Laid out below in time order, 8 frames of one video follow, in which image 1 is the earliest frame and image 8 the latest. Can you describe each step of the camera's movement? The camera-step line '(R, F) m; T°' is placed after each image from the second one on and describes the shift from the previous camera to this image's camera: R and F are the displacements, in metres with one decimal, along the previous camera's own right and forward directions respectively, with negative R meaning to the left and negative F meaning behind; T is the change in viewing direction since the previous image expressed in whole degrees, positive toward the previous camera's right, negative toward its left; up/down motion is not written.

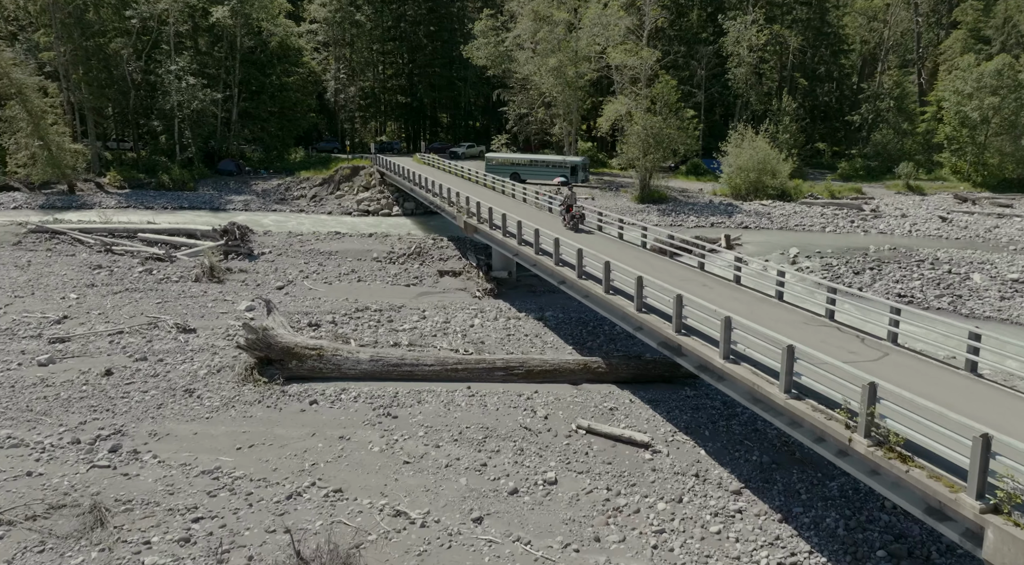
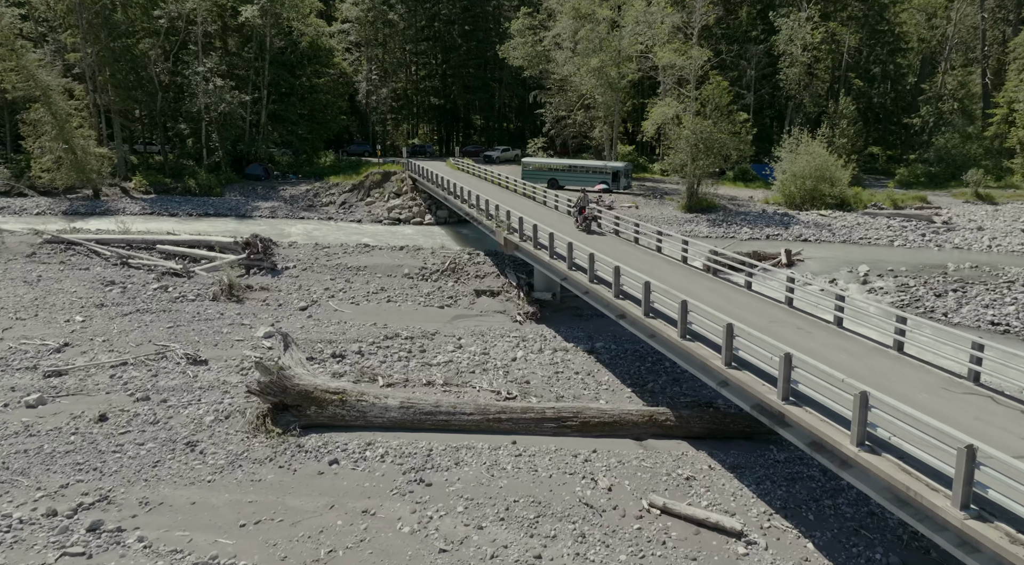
(-0.5, +2.6) m; -2°
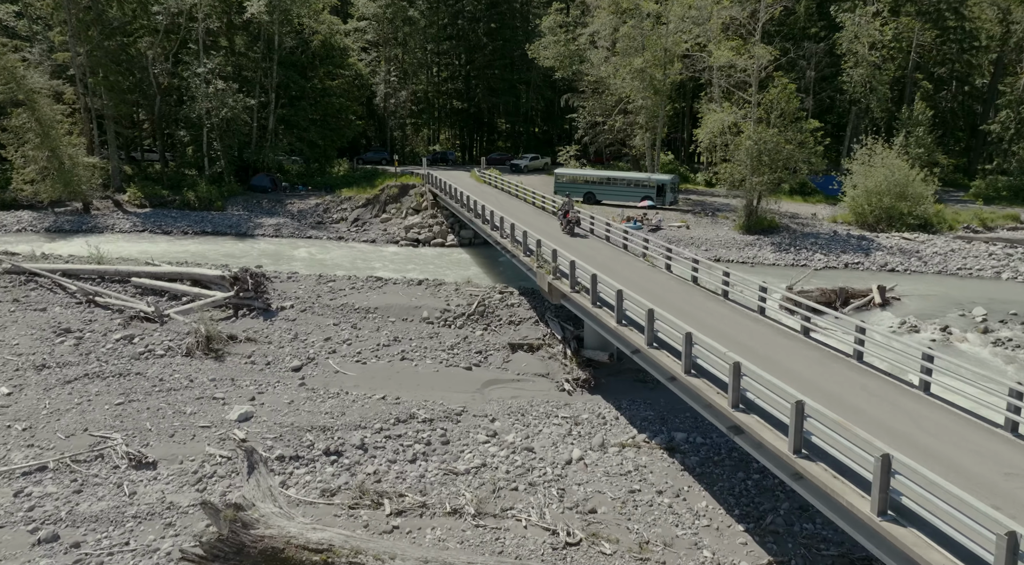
(-0.7, +5.3) m; -1°
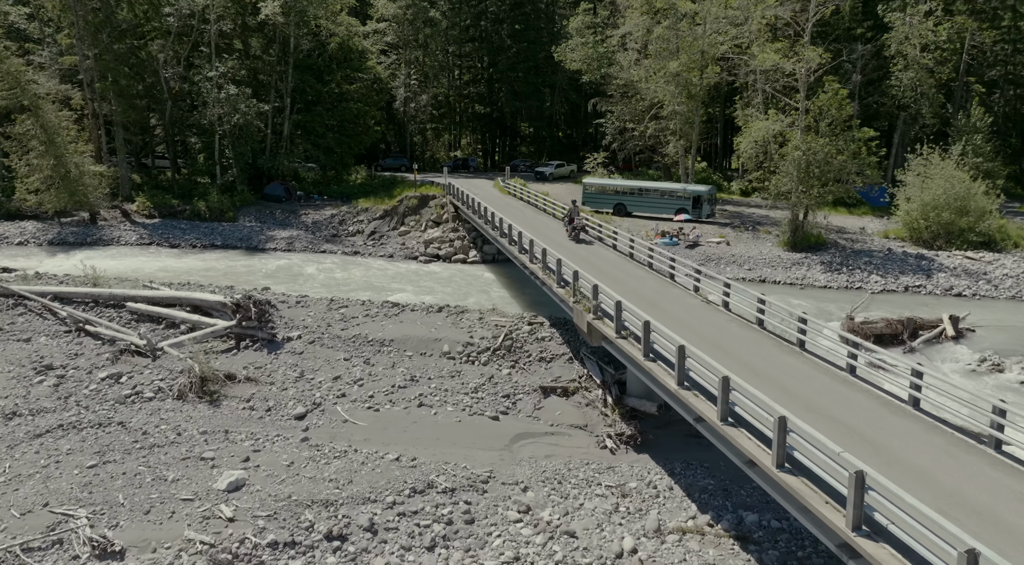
(-0.3, +2.6) m; -1°
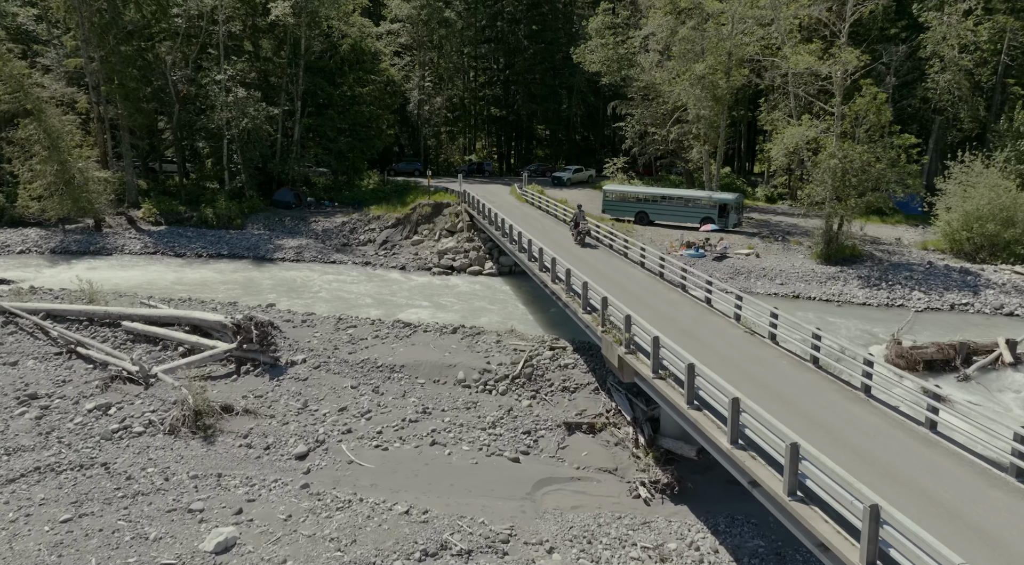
(-0.2, +1.7) m; -1°
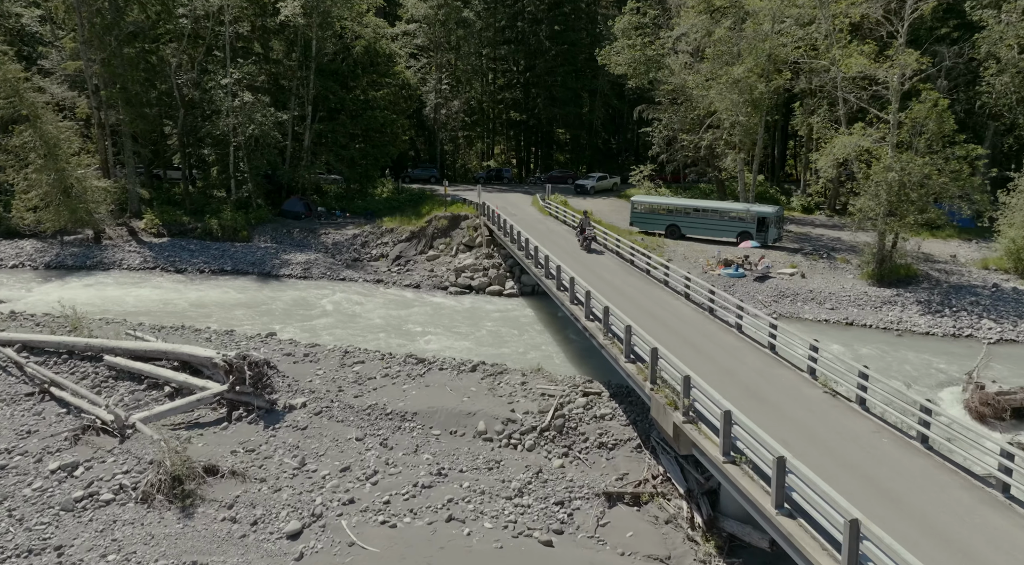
(-0.3, +2.7) m; -1°
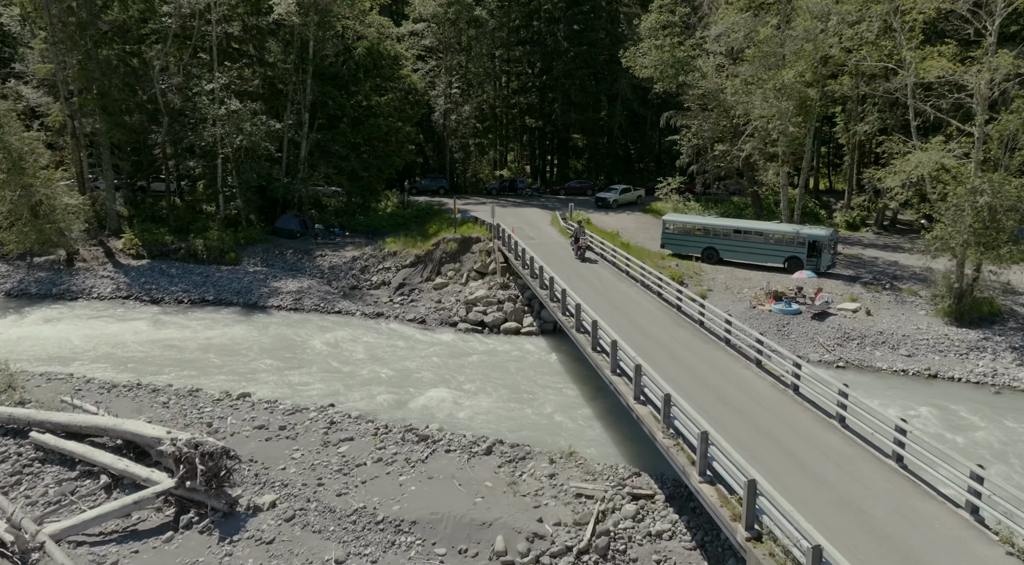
(-0.3, +4.3) m; -1°
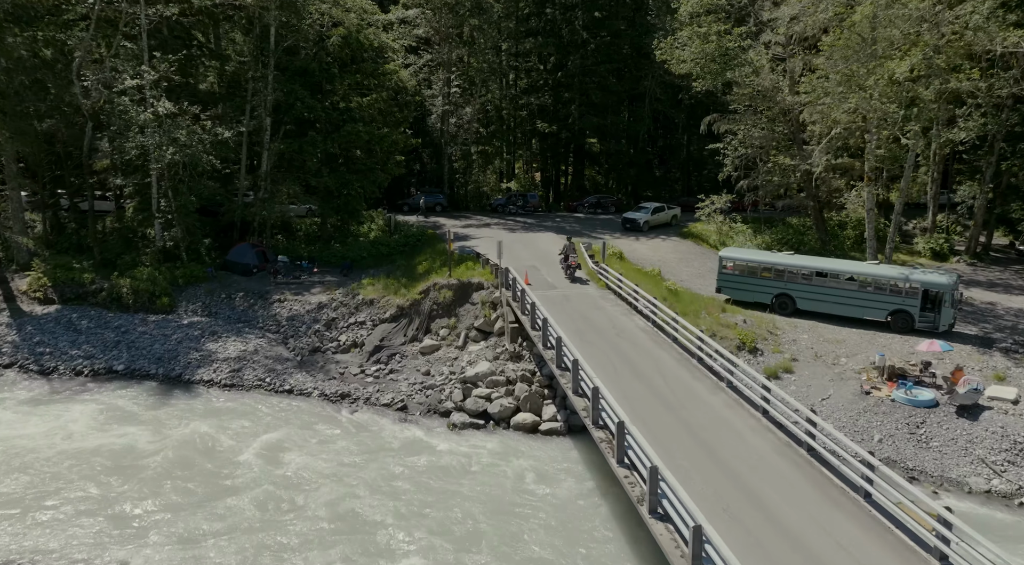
(-0.3, +8.4) m; 0°
